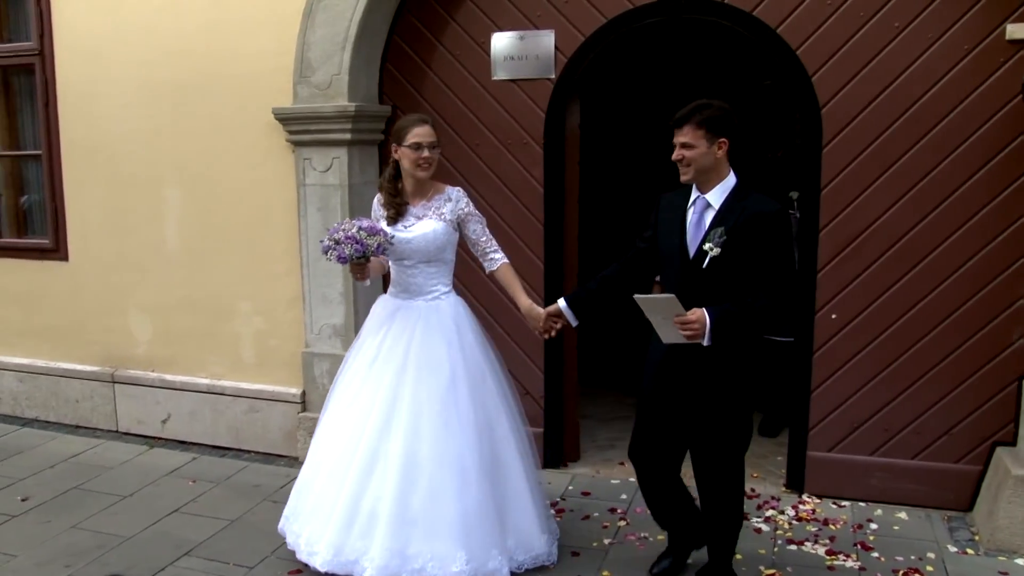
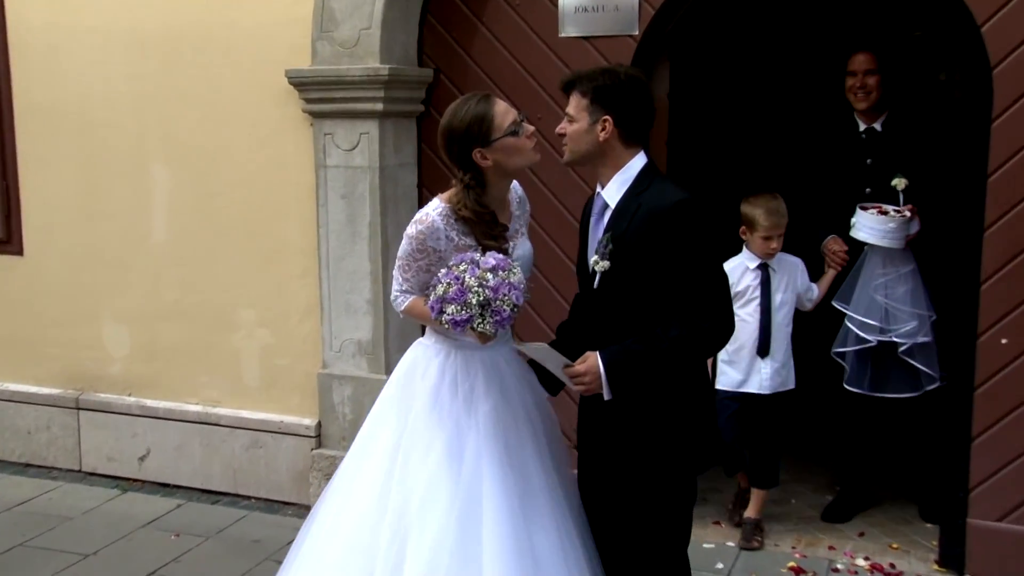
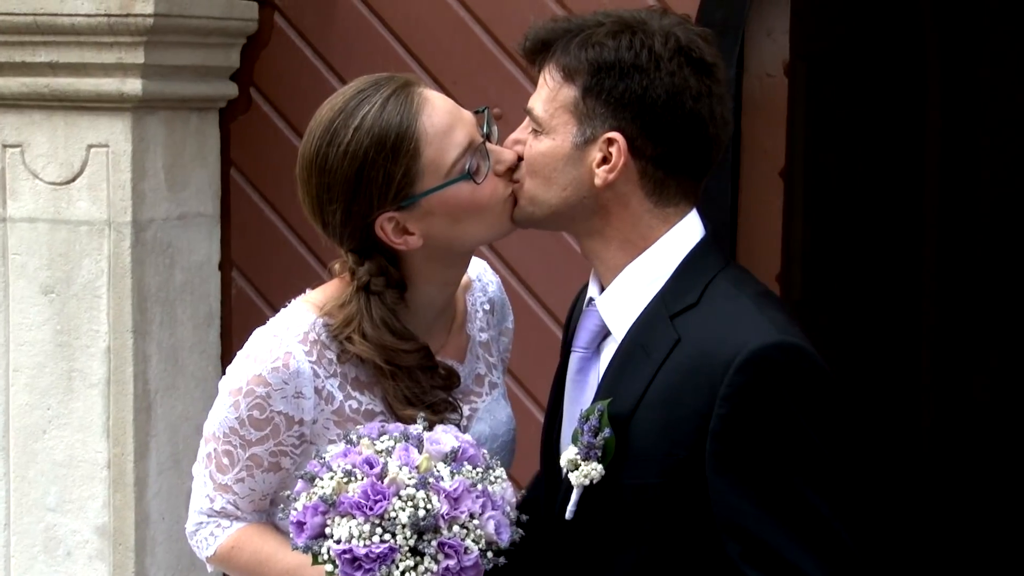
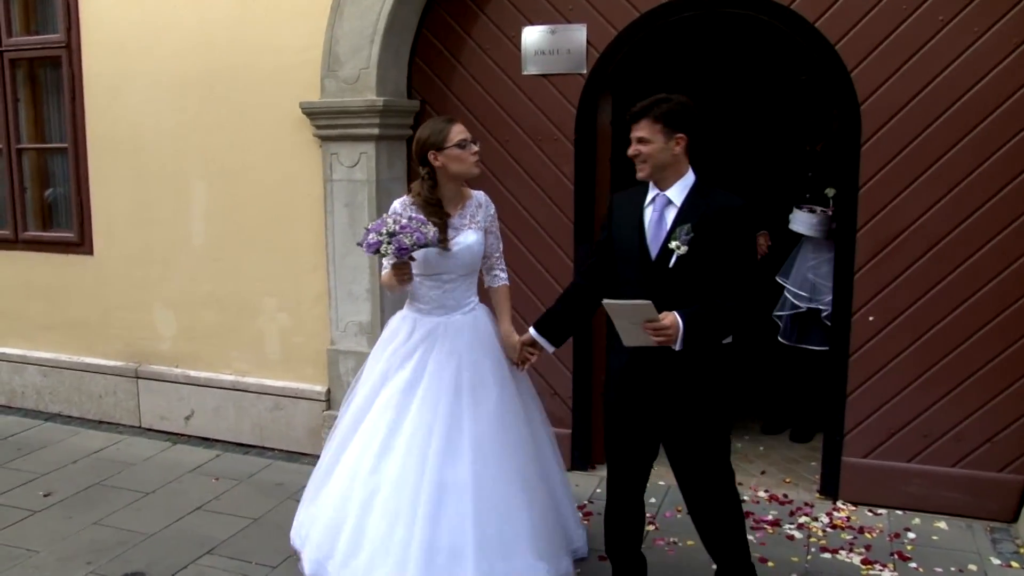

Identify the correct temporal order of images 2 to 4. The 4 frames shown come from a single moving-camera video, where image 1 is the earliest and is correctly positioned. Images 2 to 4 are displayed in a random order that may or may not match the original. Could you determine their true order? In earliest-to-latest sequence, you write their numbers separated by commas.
4, 2, 3
